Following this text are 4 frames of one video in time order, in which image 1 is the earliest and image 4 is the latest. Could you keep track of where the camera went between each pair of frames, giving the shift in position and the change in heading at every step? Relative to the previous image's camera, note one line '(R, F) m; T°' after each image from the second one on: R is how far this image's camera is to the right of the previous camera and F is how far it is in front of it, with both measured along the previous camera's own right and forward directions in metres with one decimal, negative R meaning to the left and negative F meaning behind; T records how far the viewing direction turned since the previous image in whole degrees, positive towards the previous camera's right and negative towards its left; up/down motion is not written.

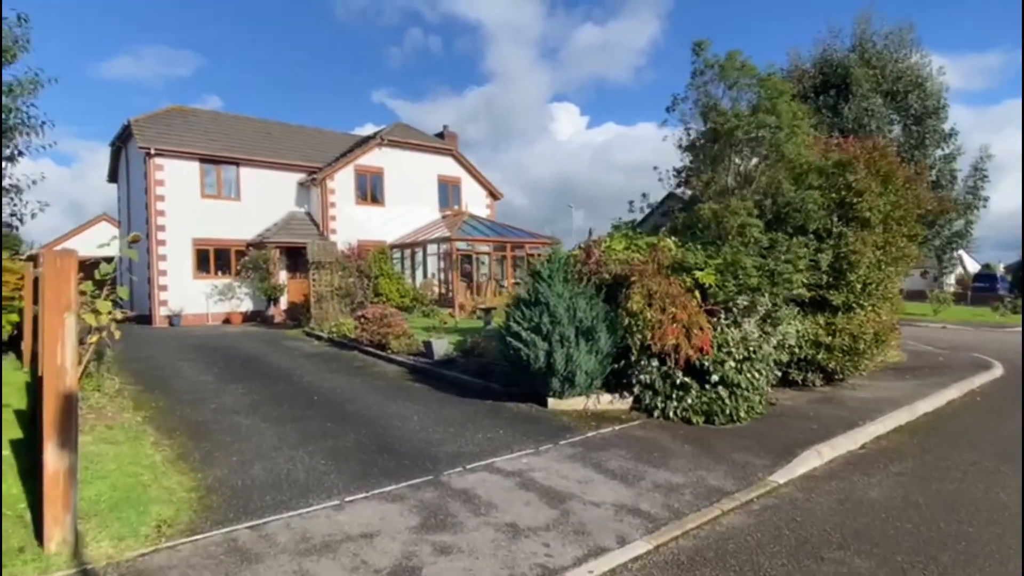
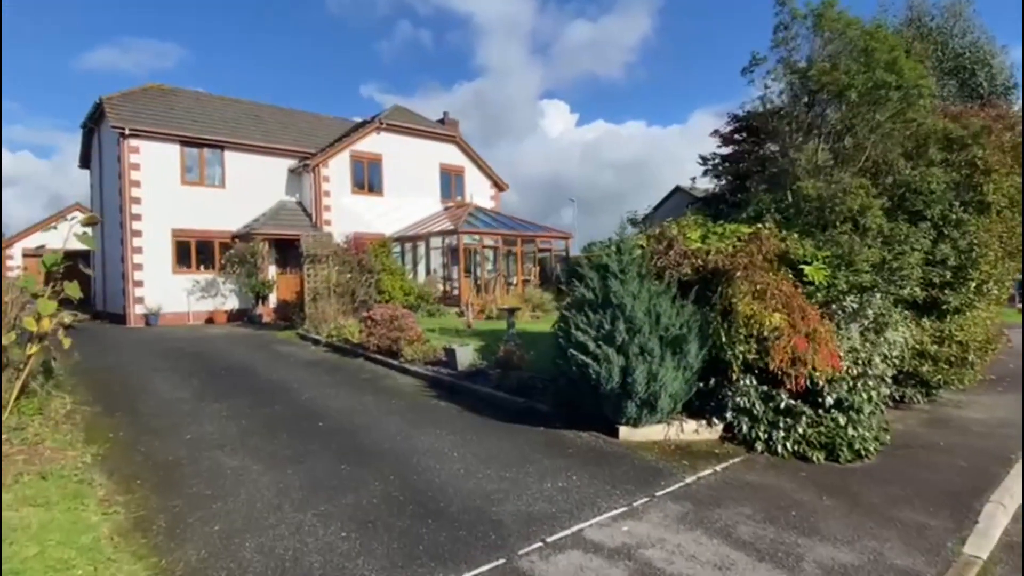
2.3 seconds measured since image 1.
(-0.8, +1.7) m; +1°
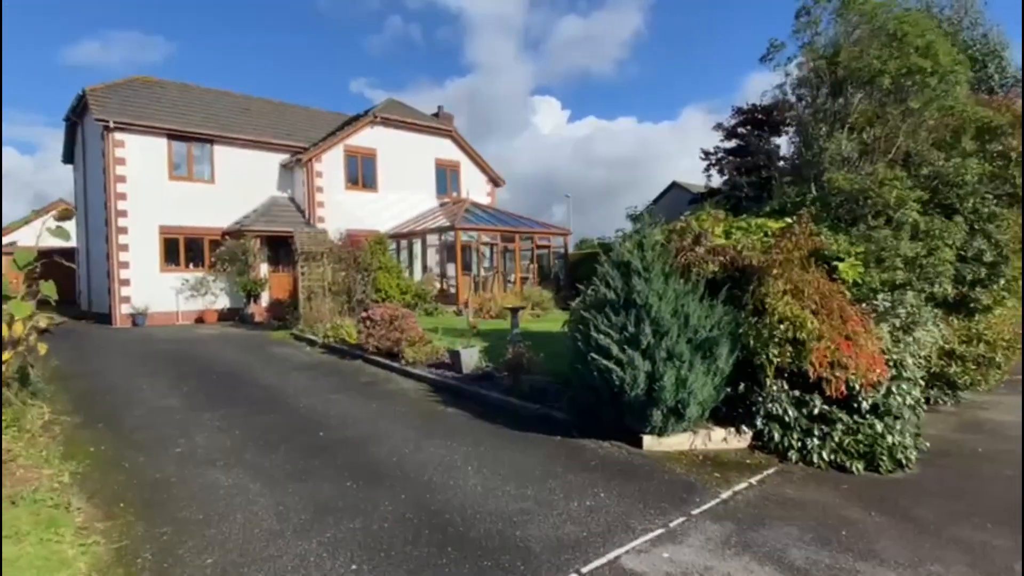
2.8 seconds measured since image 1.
(-0.2, +0.4) m; +1°
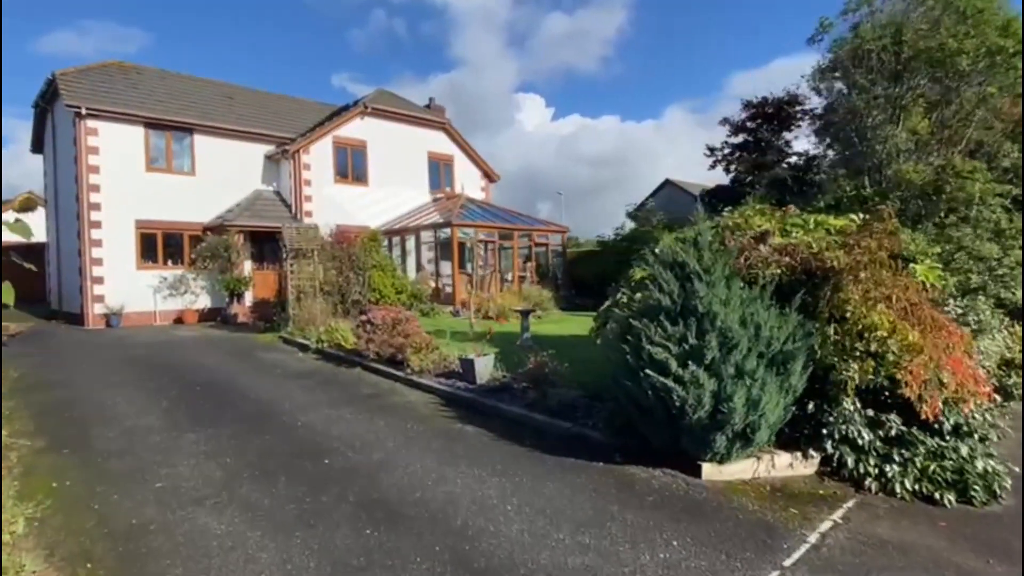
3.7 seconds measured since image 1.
(-0.5, +0.8) m; +2°
